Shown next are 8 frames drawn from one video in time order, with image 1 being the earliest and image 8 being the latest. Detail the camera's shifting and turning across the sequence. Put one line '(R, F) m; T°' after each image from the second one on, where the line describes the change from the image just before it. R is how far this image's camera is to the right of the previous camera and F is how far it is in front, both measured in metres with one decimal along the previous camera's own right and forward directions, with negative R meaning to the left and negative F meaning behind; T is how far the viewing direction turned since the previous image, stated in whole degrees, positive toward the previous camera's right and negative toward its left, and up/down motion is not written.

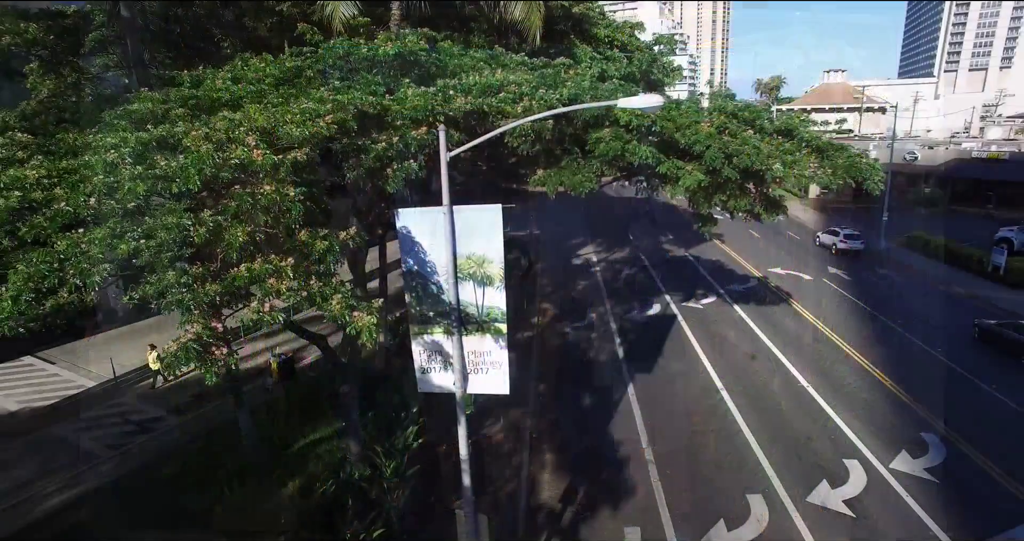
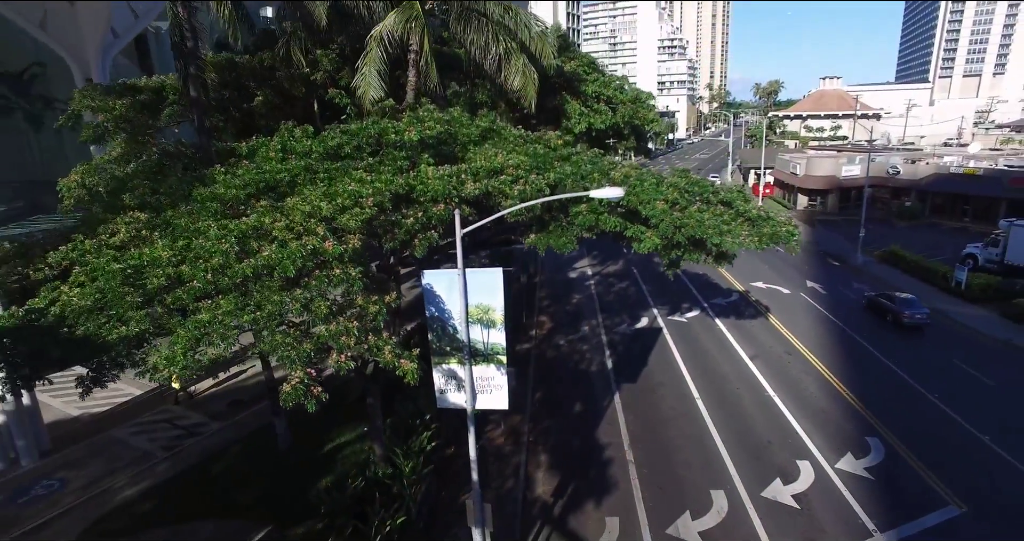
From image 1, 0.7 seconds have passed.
(0.0, -2.0) m; 0°
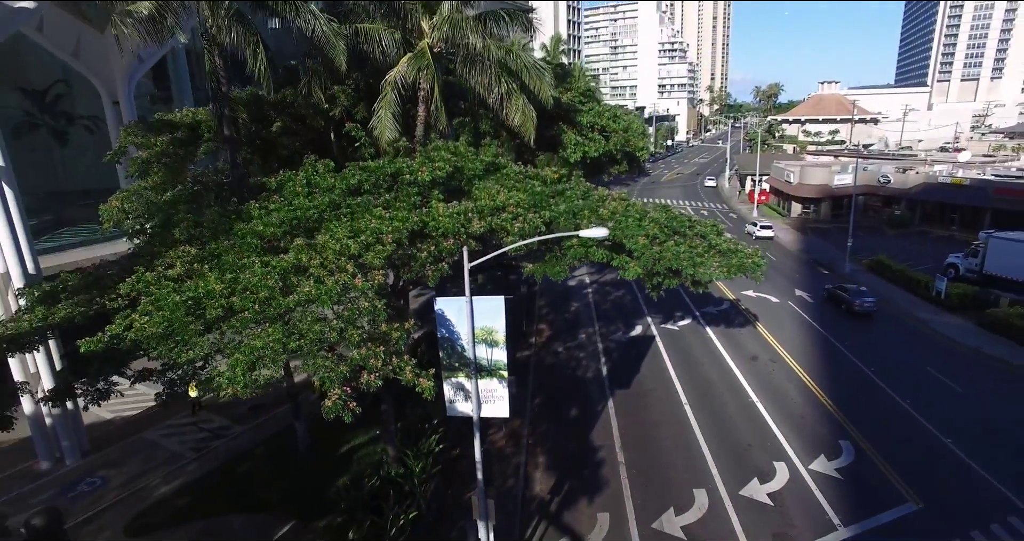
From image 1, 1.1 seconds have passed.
(0.0, -1.3) m; 0°
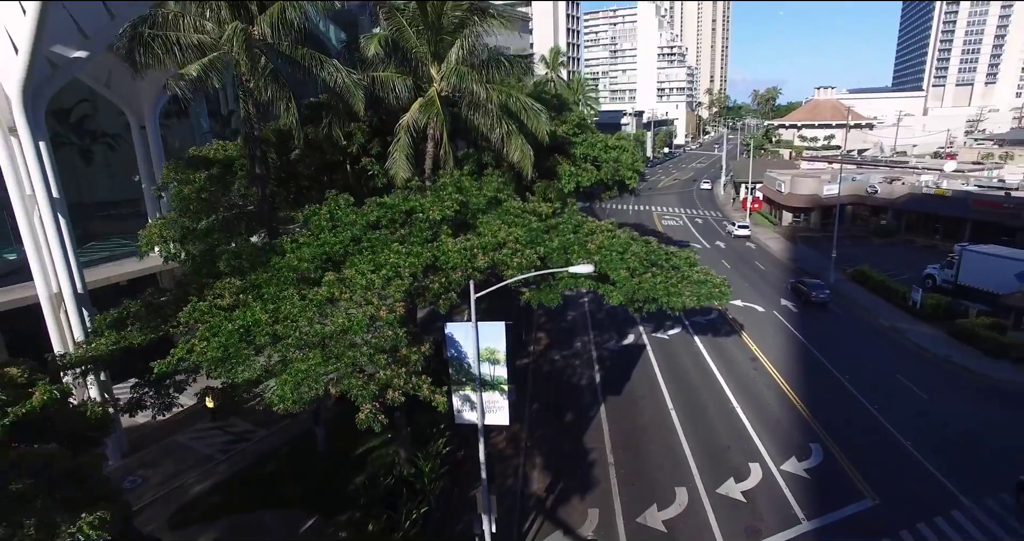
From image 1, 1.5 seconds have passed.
(0.0, -1.6) m; 0°
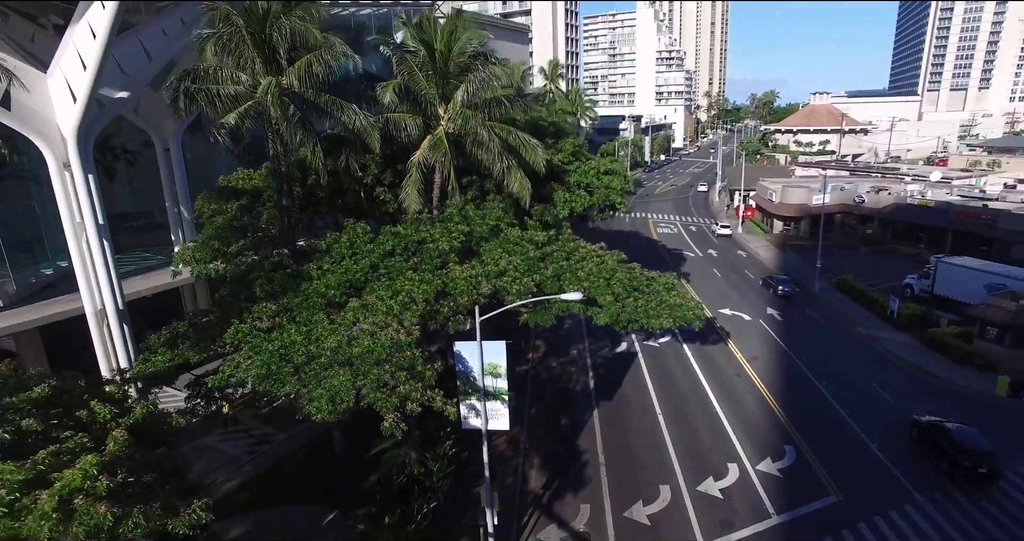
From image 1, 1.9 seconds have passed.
(0.0, -1.7) m; 0°
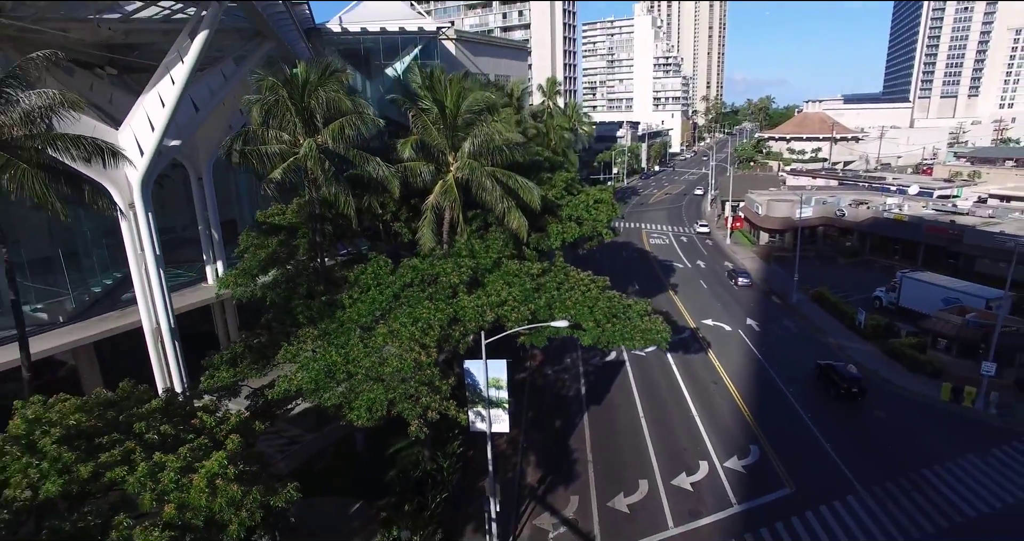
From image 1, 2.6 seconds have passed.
(0.0, -2.8) m; 0°
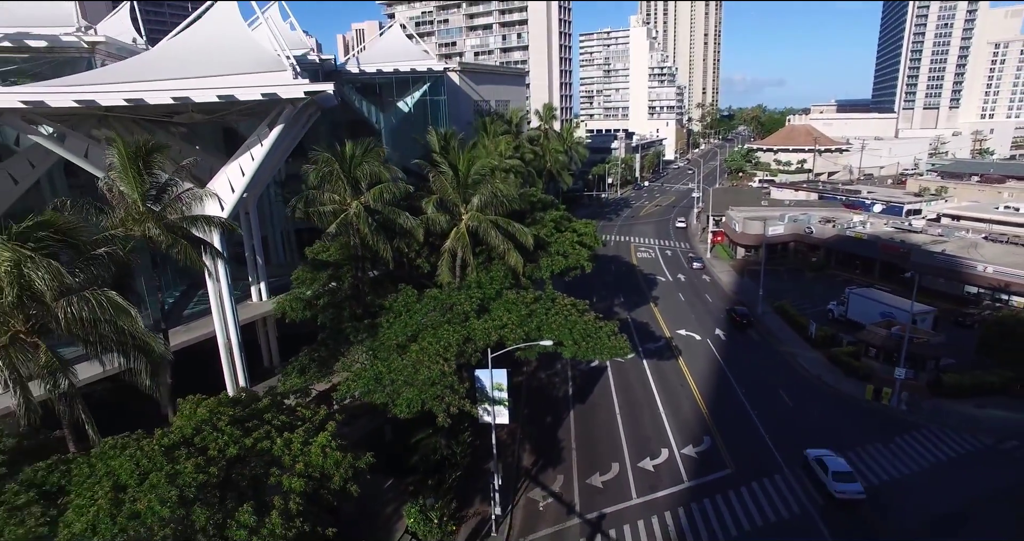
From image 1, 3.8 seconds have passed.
(0.0, -5.3) m; 0°
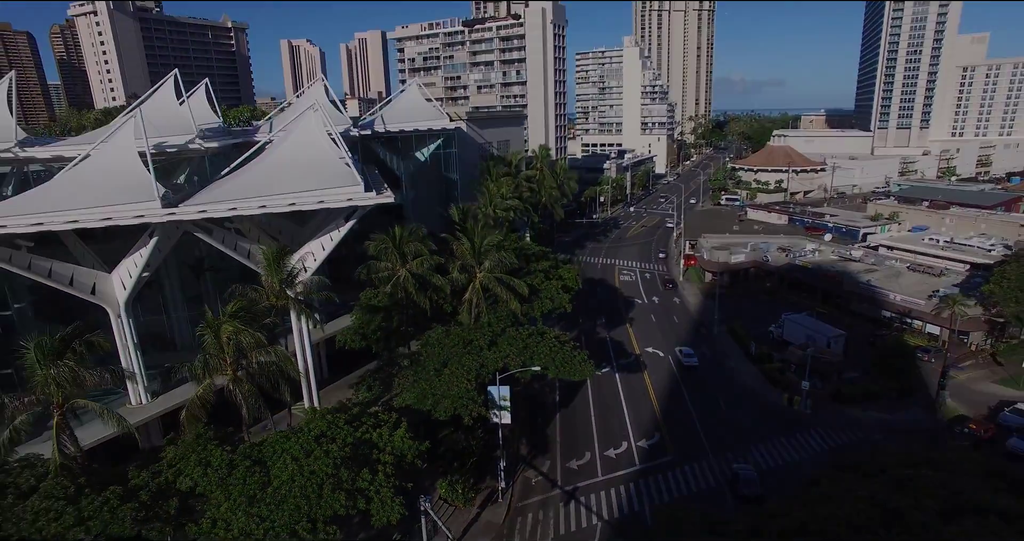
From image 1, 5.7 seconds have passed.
(0.0, -9.6) m; 0°
